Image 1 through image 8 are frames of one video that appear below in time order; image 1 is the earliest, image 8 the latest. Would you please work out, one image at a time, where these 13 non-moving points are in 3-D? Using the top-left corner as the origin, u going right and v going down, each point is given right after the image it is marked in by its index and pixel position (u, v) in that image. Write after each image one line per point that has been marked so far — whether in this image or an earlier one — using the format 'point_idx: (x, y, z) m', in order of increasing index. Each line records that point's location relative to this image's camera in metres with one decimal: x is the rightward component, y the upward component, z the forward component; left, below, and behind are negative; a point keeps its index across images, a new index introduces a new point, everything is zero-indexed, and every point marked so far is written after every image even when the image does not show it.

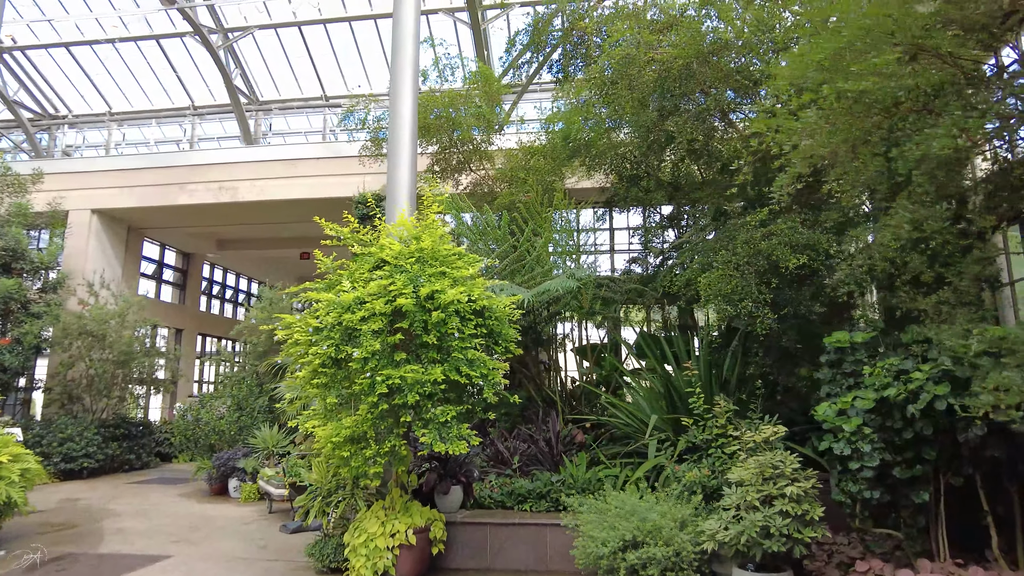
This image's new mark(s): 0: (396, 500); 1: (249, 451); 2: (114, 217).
0: (-0.7, -1.3, +3.9) m
1: (-2.9, -1.8, +7.4) m
2: (-6.3, +1.1, +10.7) m
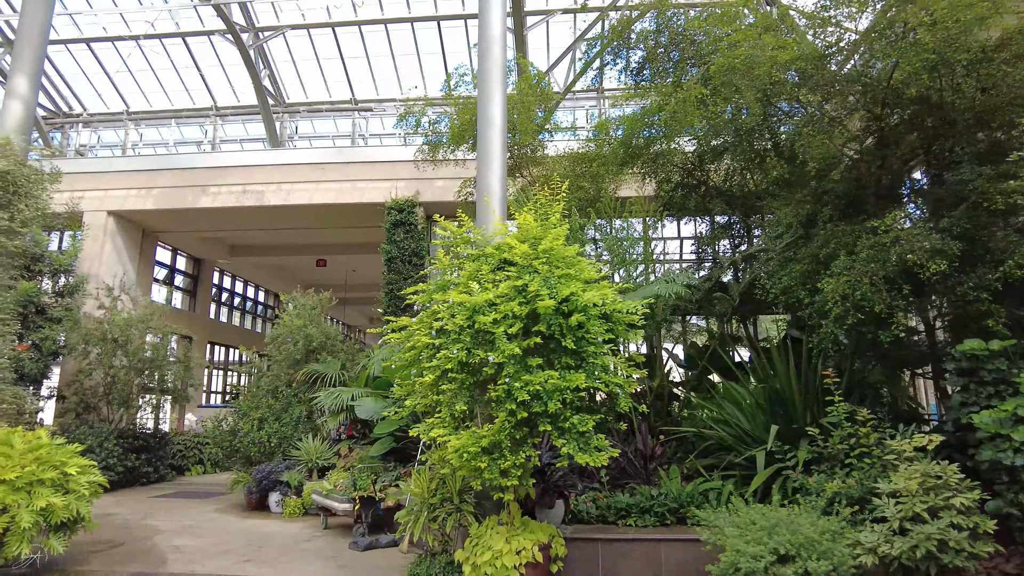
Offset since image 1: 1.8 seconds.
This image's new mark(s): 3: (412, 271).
0: (0.0, -1.3, +3.7) m
1: (-2.3, -1.9, +7.1) m
2: (-5.9, +1.1, +10.3) m
3: (-1.4, +0.2, +9.0) m
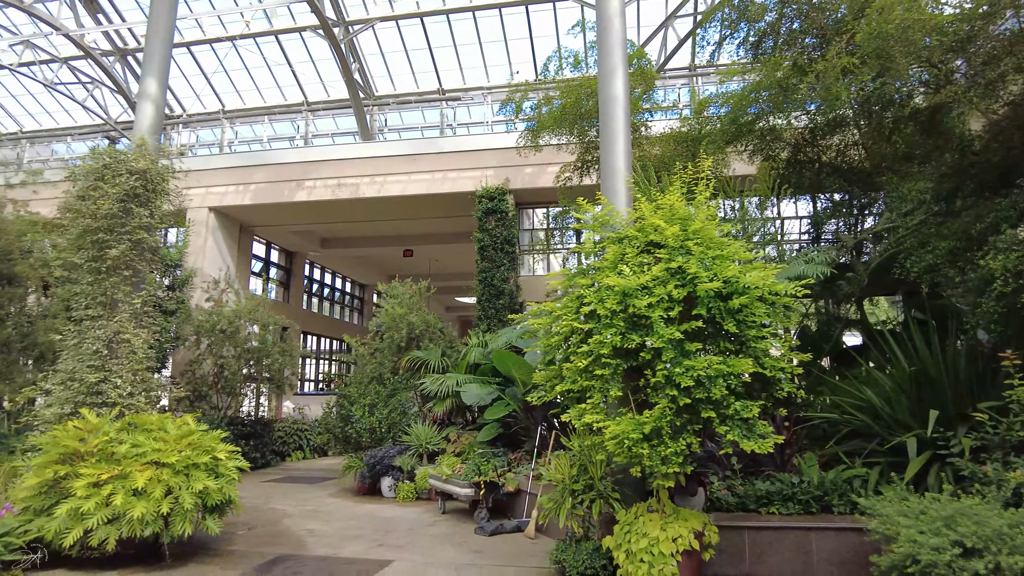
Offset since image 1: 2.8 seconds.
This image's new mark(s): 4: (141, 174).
0: (+0.8, -1.2, +3.6) m
1: (-1.2, -1.7, +7.3) m
2: (-4.5, +1.2, +10.6) m
3: (-0.1, +0.4, +9.0) m
4: (-2.9, +0.9, +5.3) m
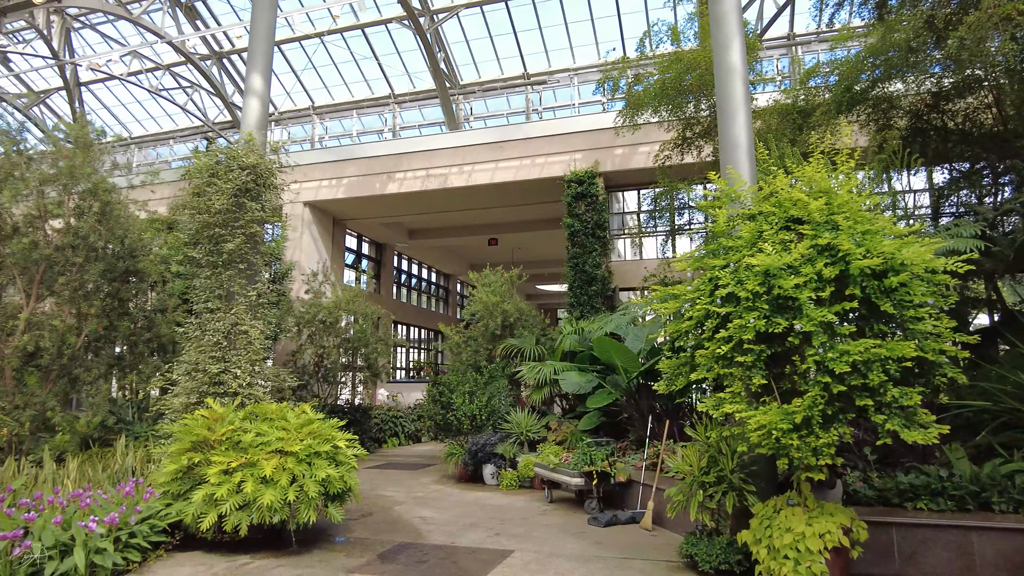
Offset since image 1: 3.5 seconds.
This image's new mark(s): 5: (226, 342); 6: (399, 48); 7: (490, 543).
0: (+1.5, -1.1, +3.4) m
1: (-0.1, -1.6, +7.2) m
2: (-3.1, +1.3, +10.9) m
3: (+1.1, +0.6, +8.8) m
4: (-2.1, +1.0, +5.4) m
5: (-2.2, -0.4, +5.2) m
6: (-2.6, +5.8, +15.9) m
7: (-0.2, -1.8, +4.6) m
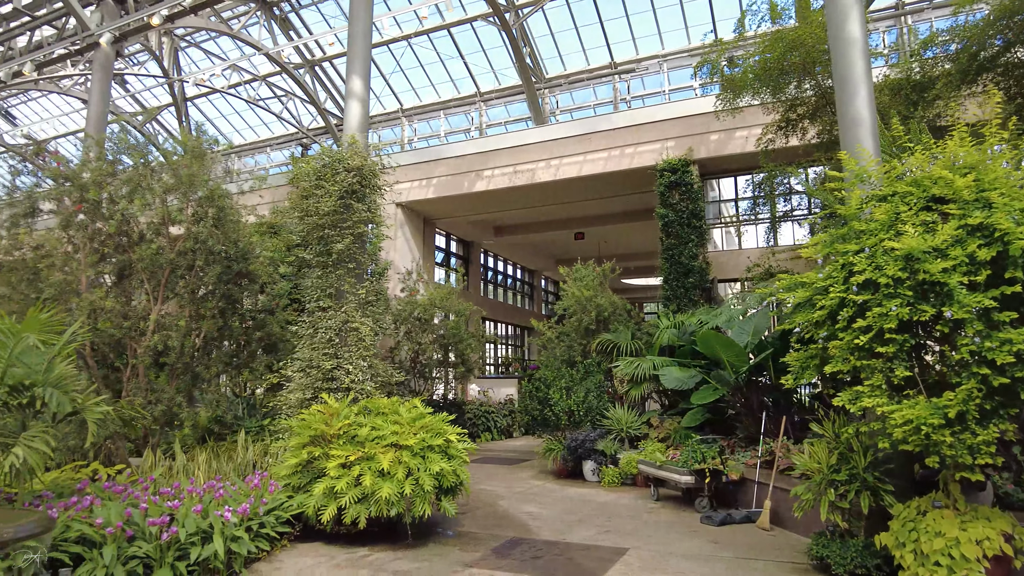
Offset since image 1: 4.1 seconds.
0: (+2.1, -1.0, +3.1) m
1: (+1.0, -1.5, +7.1) m
2: (-1.6, +1.3, +11.1) m
3: (+2.3, +0.7, +8.6) m
4: (-1.3, +1.0, +5.6) m
5: (-1.4, -0.4, +5.4) m
6: (-0.7, +5.8, +16.0) m
7: (+0.6, -1.7, +4.6) m
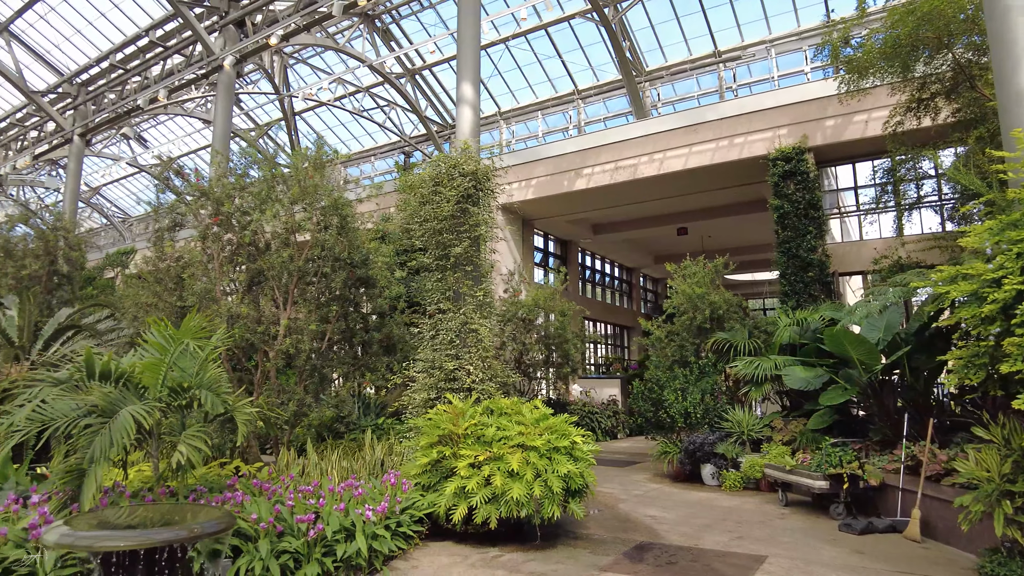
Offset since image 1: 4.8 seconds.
0: (+2.8, -0.9, +2.7) m
1: (+2.2, -1.5, +6.9) m
2: (+0.1, +1.3, +11.2) m
3: (+3.6, +0.8, +8.1) m
4: (-0.3, +1.0, +5.6) m
5: (-0.4, -0.4, +5.4) m
6: (+1.6, +5.9, +15.9) m
7: (+1.5, -1.7, +4.4) m
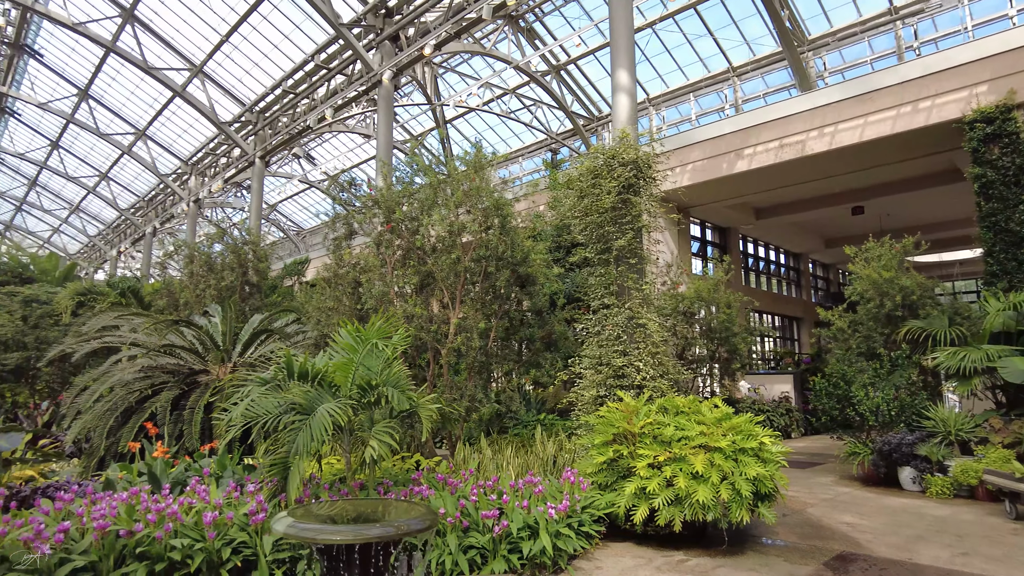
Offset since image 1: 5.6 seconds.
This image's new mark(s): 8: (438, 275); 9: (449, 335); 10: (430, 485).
0: (+3.5, -0.8, +2.0) m
1: (+3.8, -1.3, +6.1) m
2: (+2.5, +1.4, +10.8) m
3: (+5.4, +1.0, +7.0) m
4: (+1.0, +1.0, +5.4) m
5: (+0.9, -0.4, +5.3) m
6: (+4.8, +6.1, +15.1) m
7: (+2.6, -1.6, +3.8) m
8: (-0.7, +0.1, +6.1) m
9: (-0.6, -0.4, +6.1) m
10: (-0.5, -1.3, +4.4) m
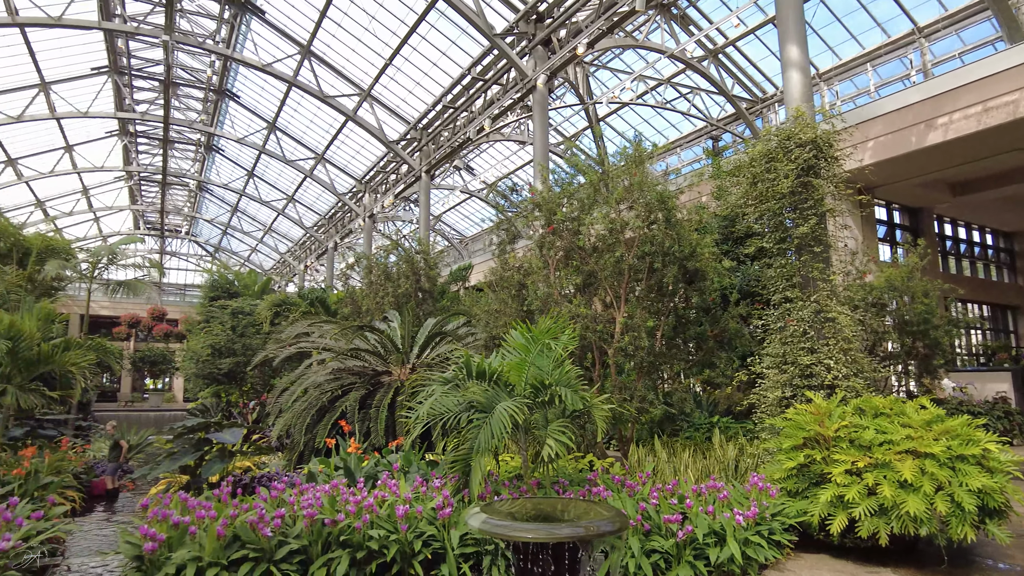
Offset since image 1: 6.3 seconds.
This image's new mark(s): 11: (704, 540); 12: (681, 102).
0: (+3.9, -0.6, +1.1) m
1: (+5.2, -1.2, +5.0) m
2: (+5.0, +1.6, +9.8) m
3: (+6.9, +1.2, +5.5) m
4: (+2.3, +1.1, +5.0) m
5: (+2.2, -0.3, +4.9) m
6: (+8.0, +6.3, +13.5) m
7: (+3.6, -1.5, +3.1) m
8: (+0.8, +0.1, +6.0) m
9: (+0.9, -0.4, +6.0) m
10: (+0.6, -1.3, +4.4) m
11: (+1.0, -1.4, +3.6) m
12: (+4.5, +5.1, +18.5) m
